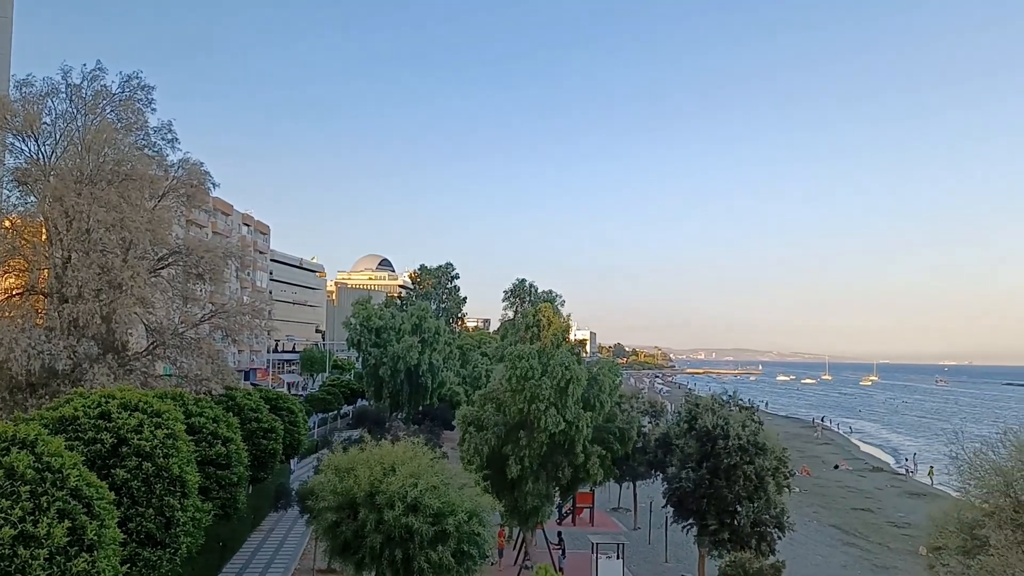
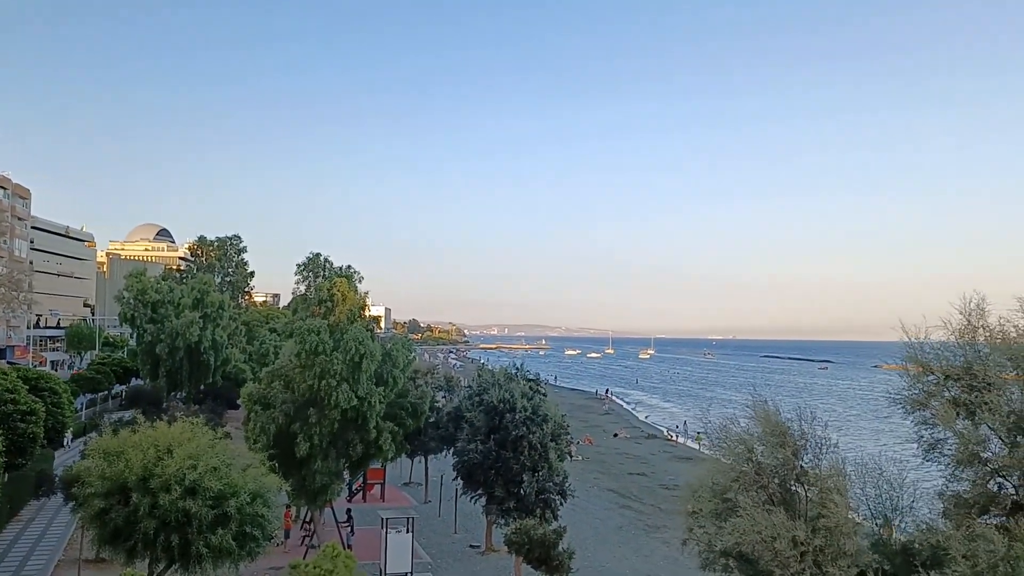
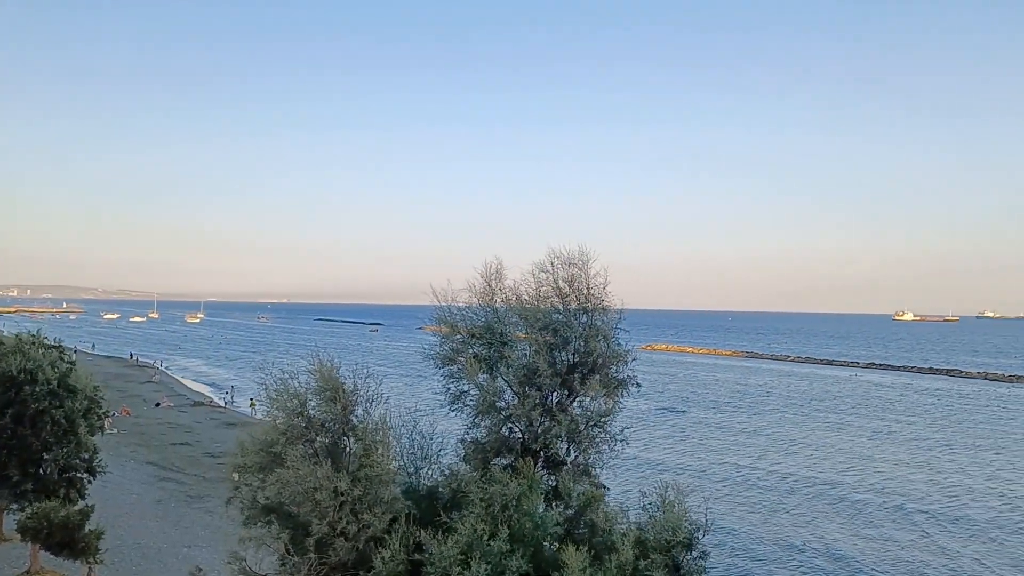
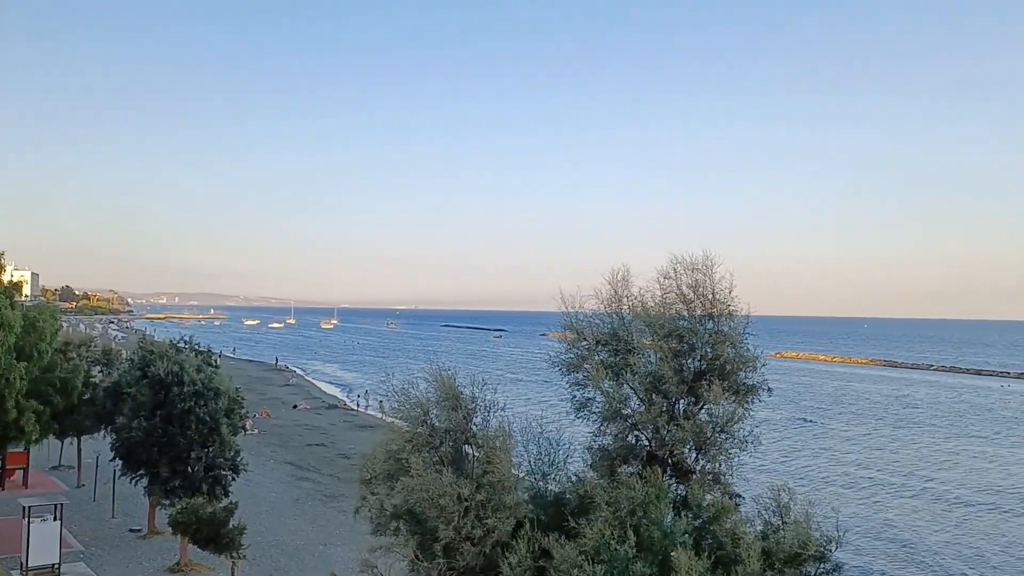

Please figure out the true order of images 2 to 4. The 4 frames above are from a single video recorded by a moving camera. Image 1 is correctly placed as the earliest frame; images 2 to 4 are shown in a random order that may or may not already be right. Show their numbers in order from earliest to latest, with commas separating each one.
2, 4, 3
